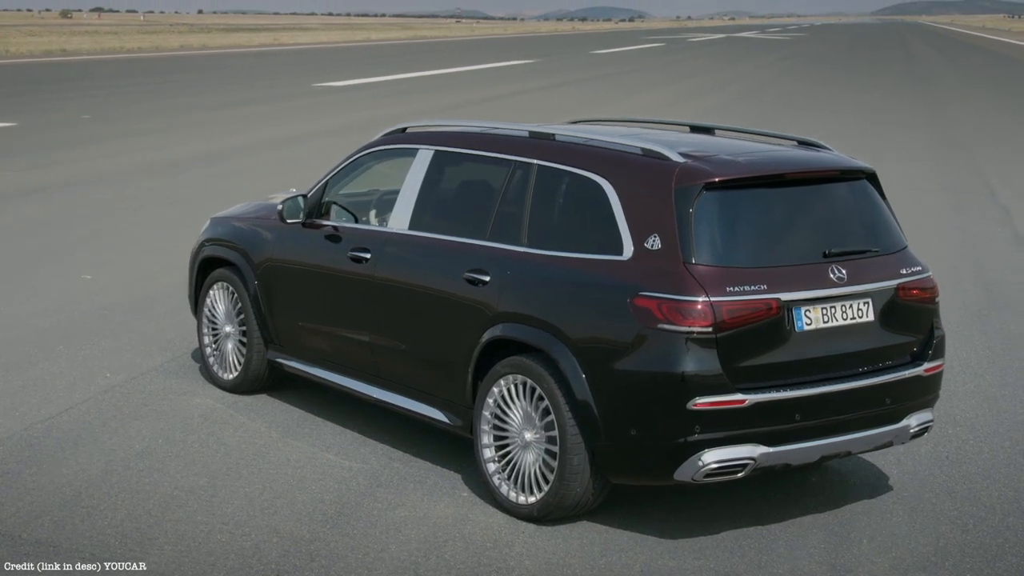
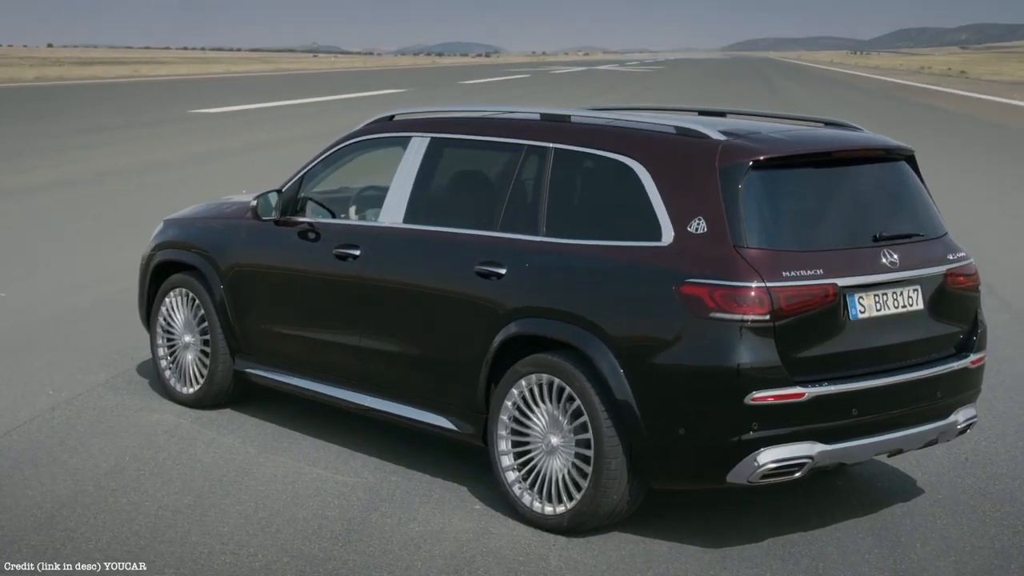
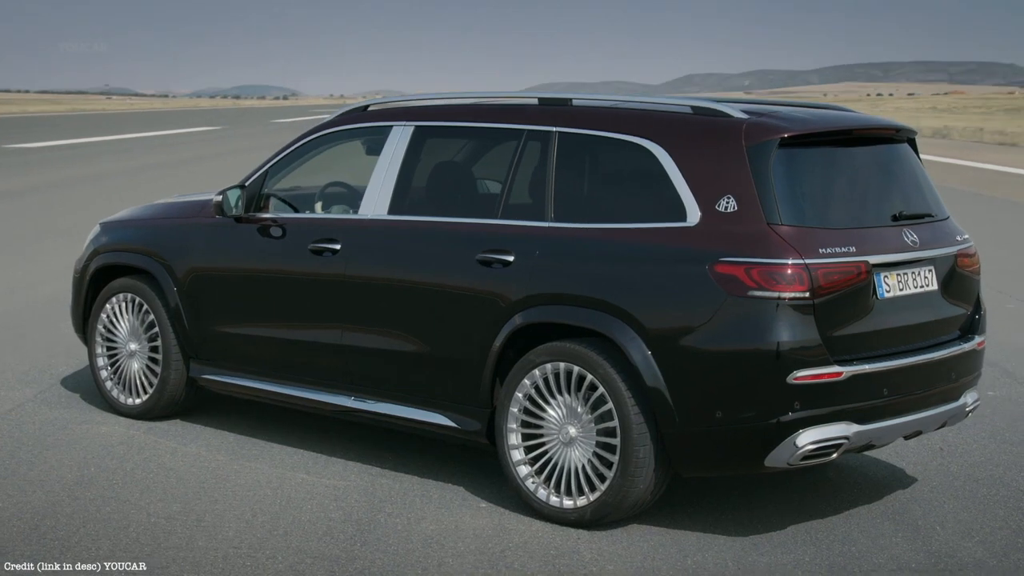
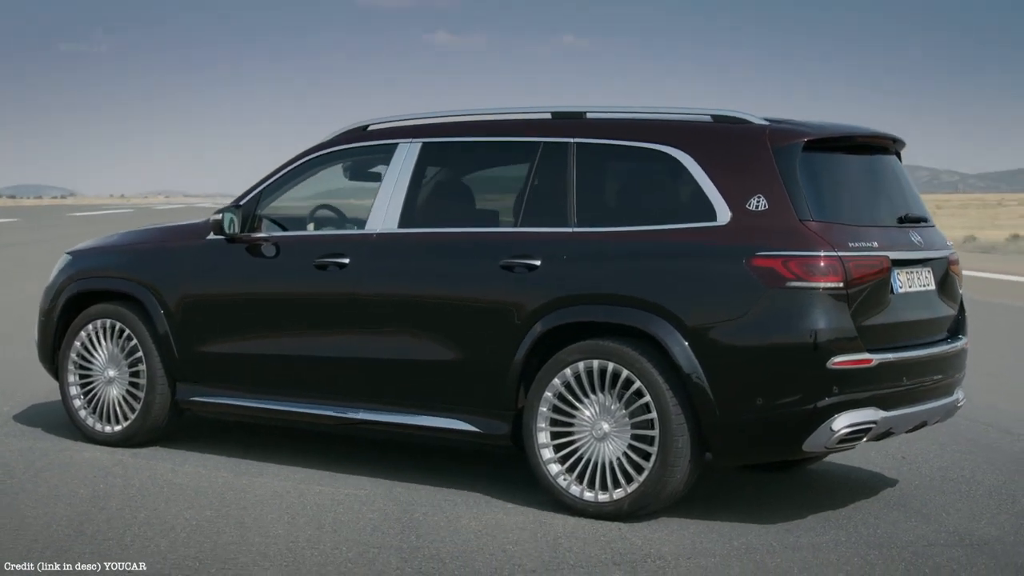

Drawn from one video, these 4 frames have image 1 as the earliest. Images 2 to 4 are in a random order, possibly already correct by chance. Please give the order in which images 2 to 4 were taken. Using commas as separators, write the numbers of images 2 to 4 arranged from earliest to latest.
2, 3, 4
